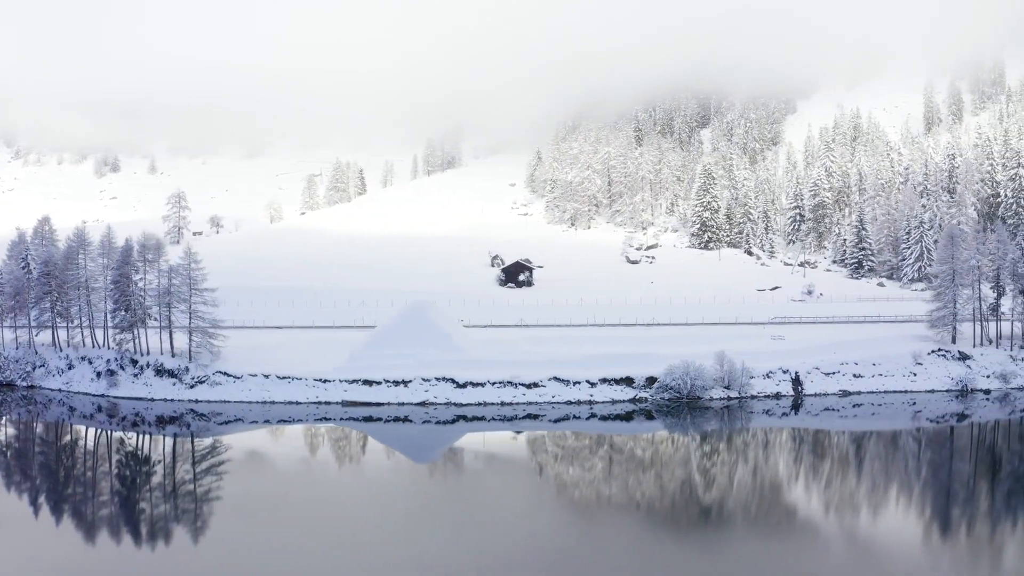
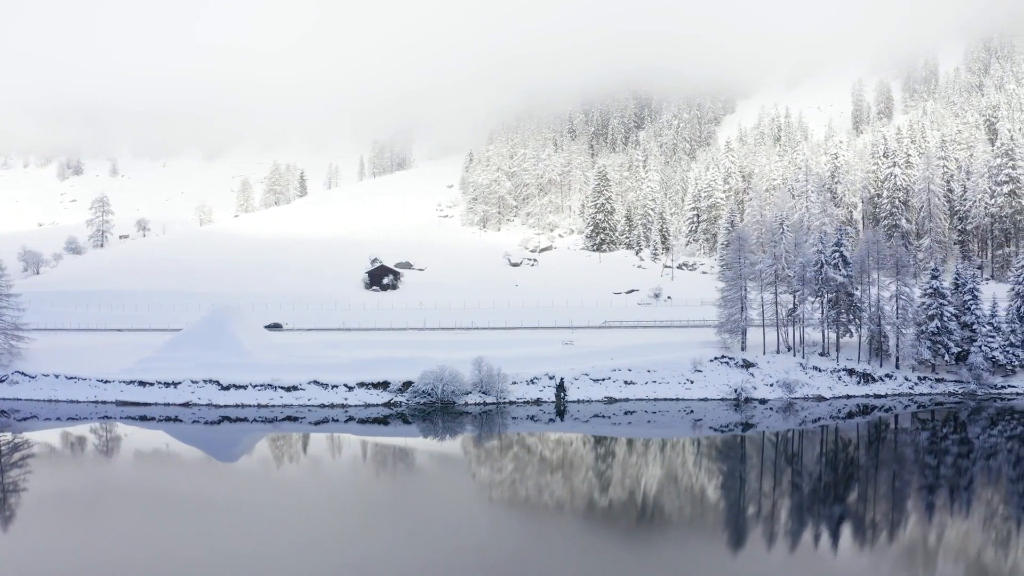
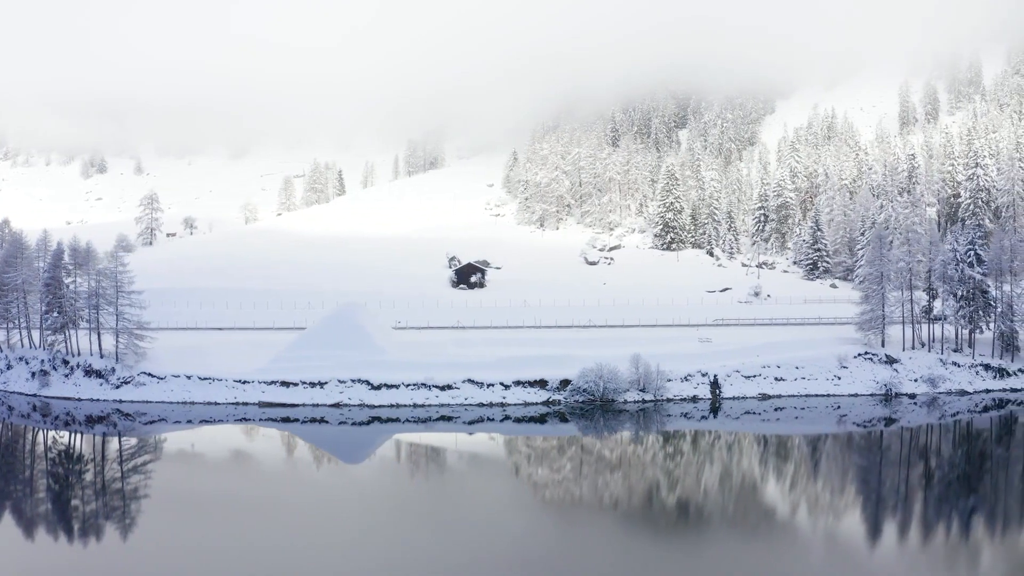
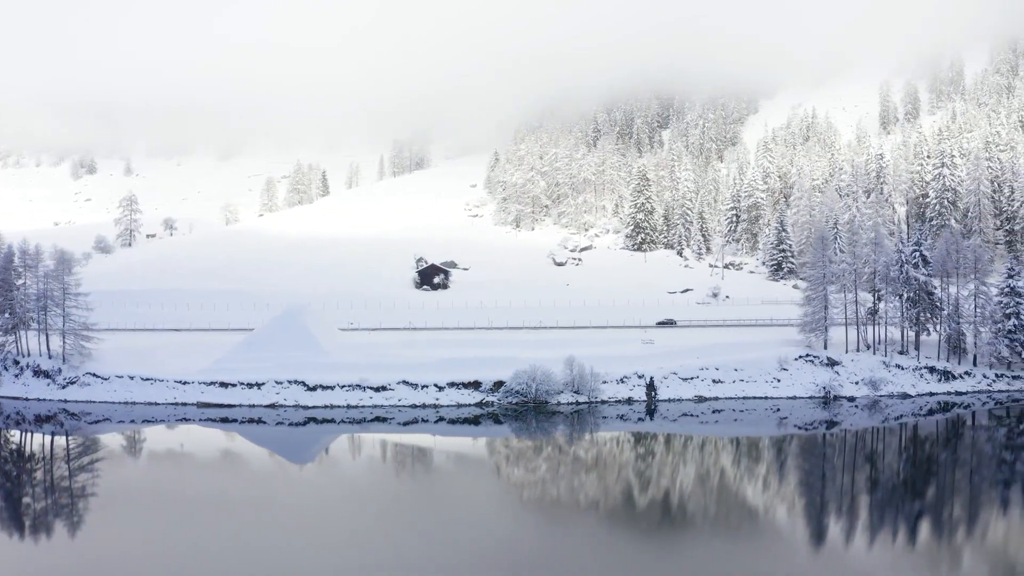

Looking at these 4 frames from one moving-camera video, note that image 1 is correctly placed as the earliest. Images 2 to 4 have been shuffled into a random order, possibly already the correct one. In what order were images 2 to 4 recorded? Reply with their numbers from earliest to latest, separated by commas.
3, 4, 2
